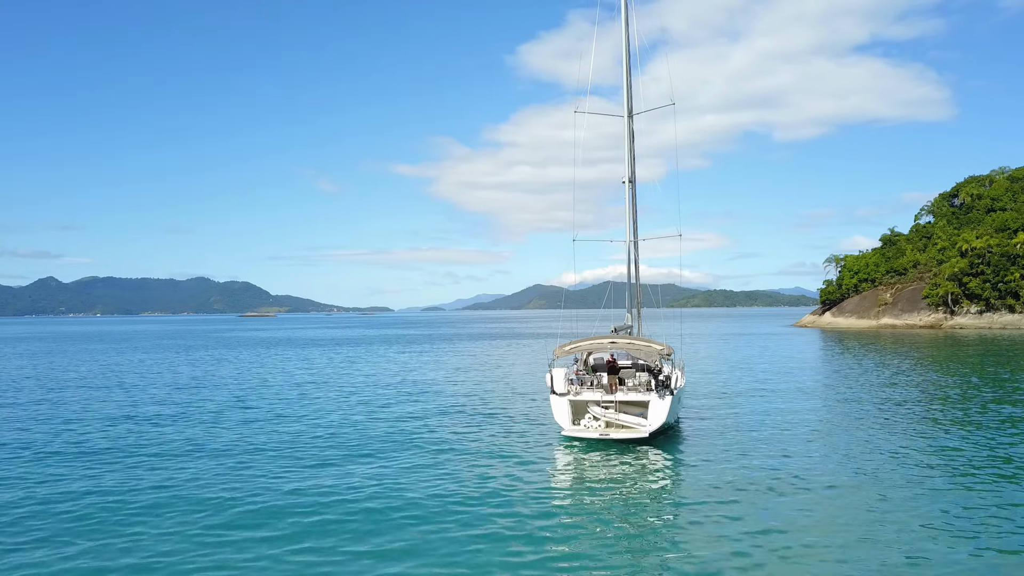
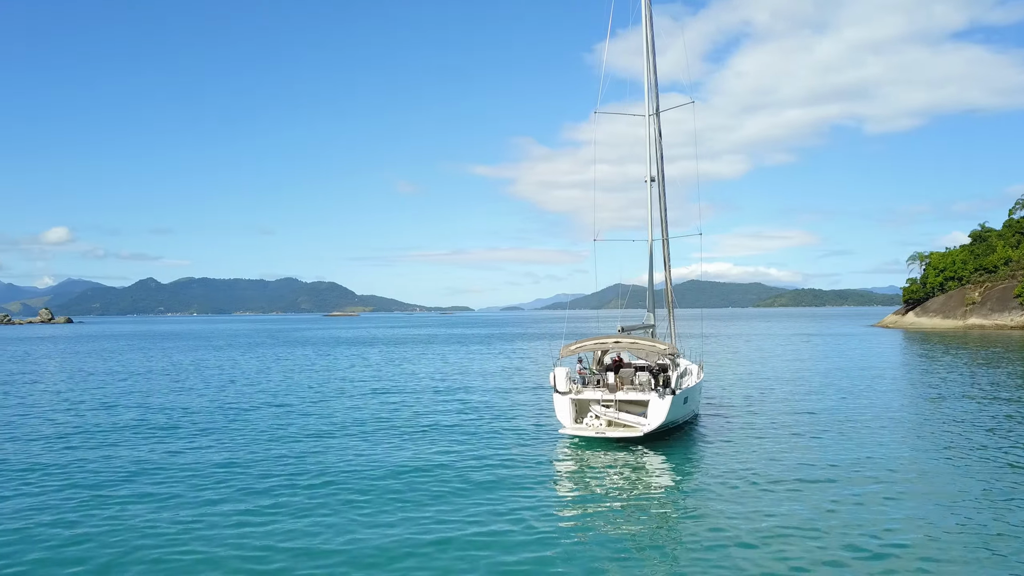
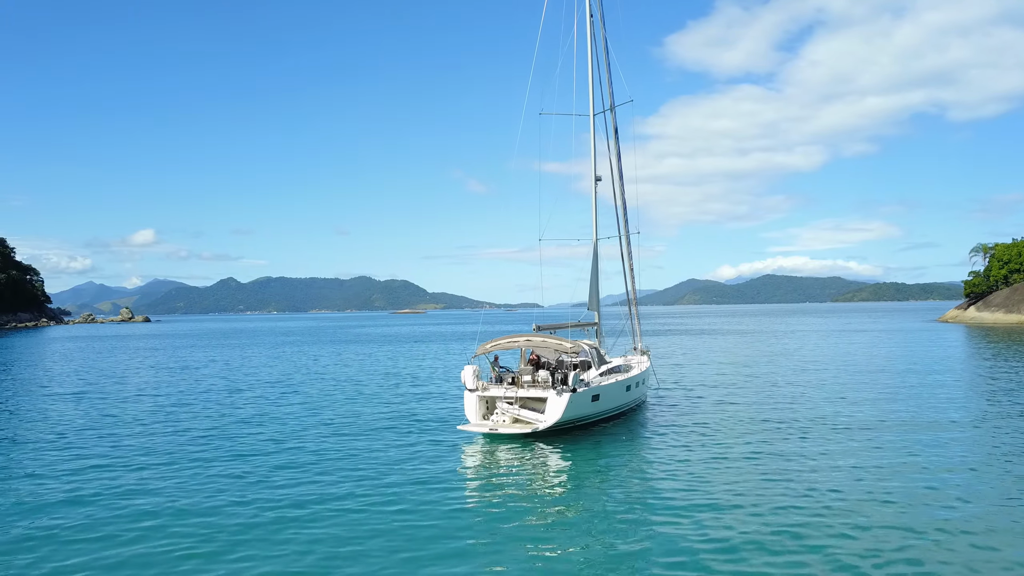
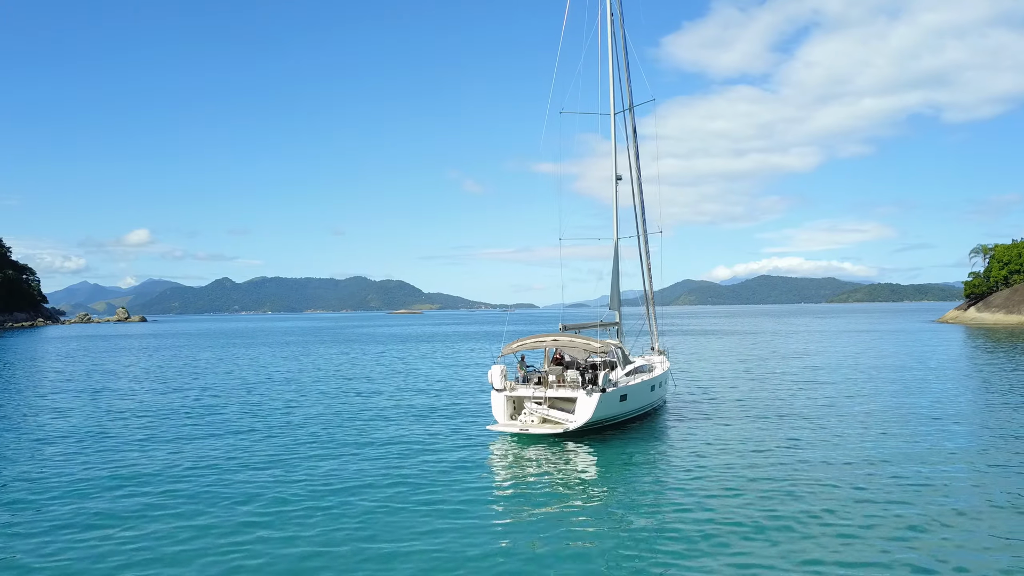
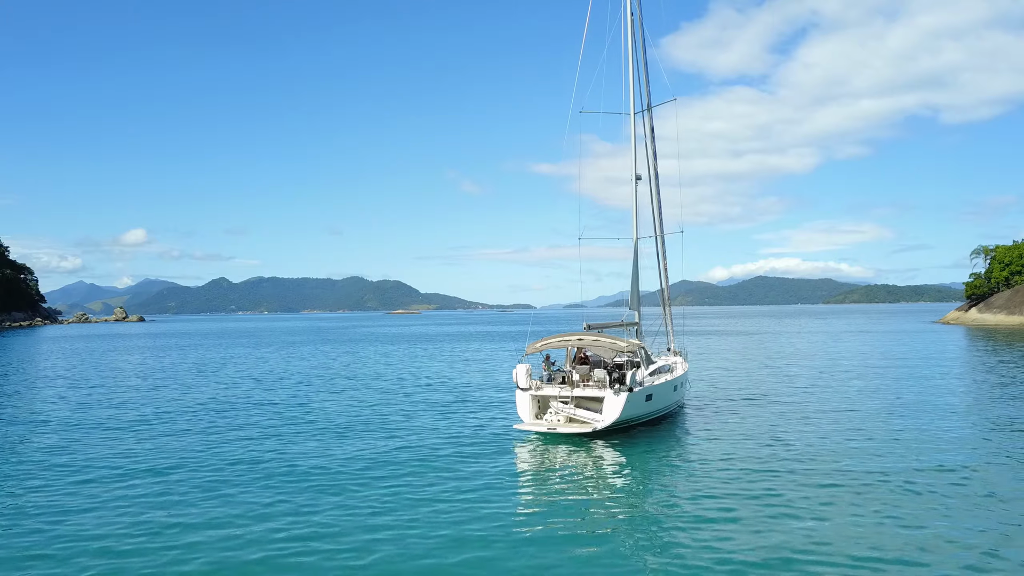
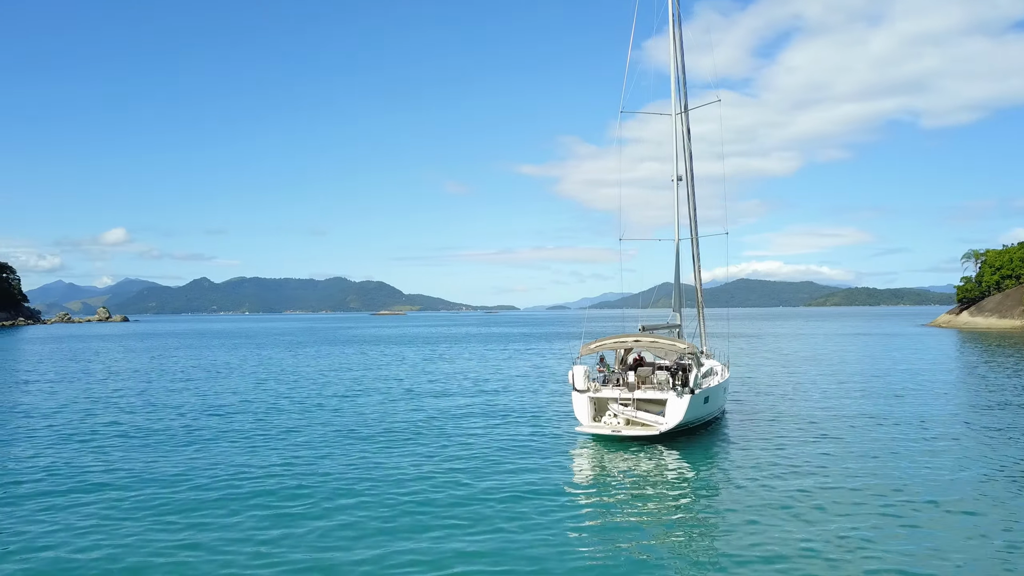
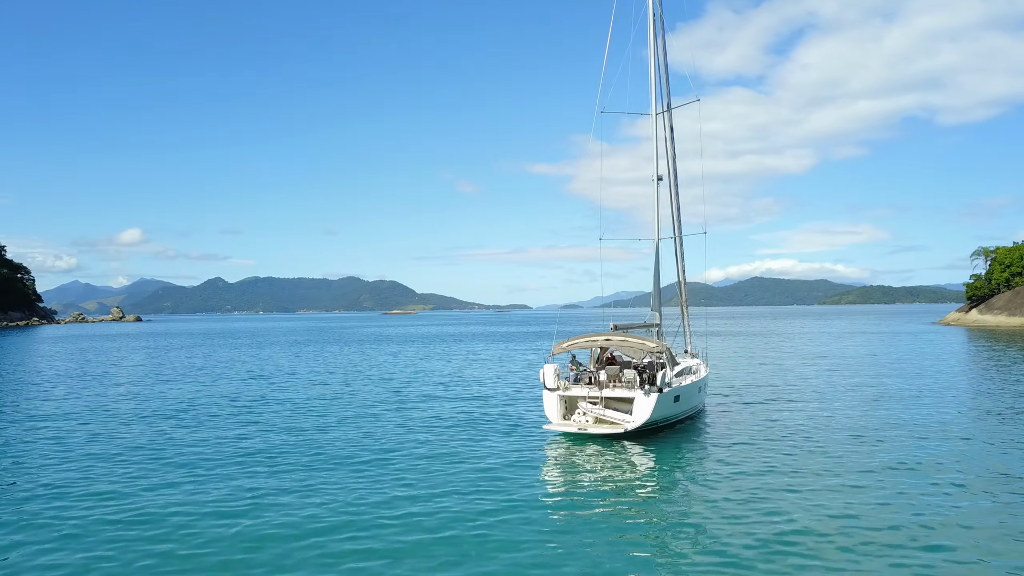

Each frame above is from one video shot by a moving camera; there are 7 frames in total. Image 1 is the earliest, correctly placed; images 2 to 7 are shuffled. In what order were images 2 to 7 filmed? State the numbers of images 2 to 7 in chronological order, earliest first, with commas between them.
2, 6, 7, 5, 4, 3
